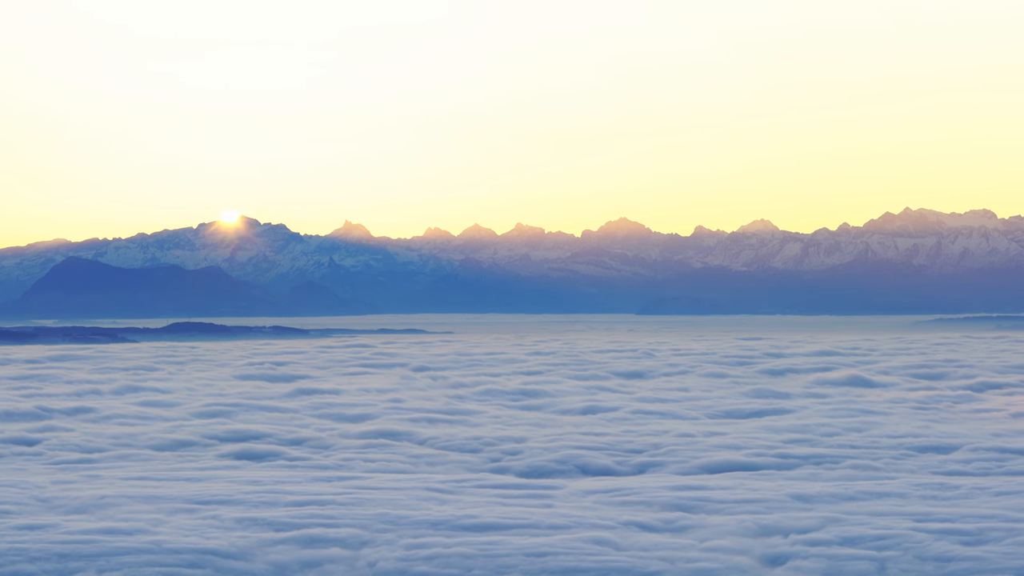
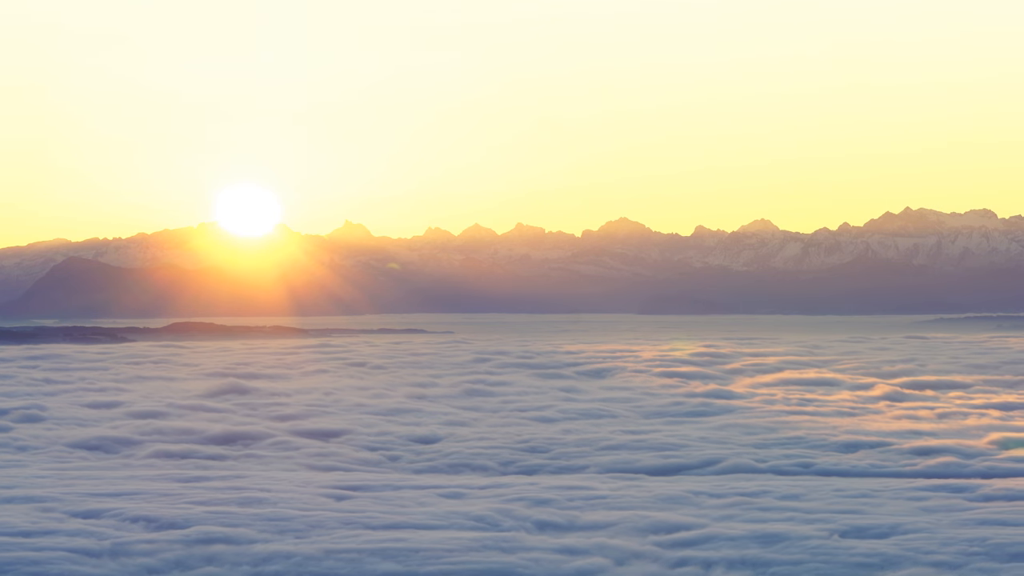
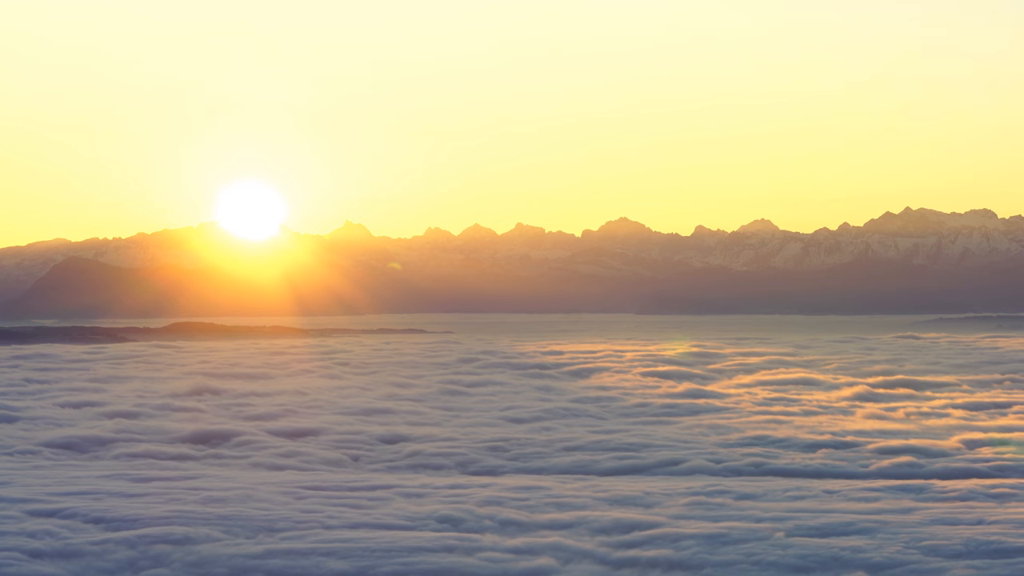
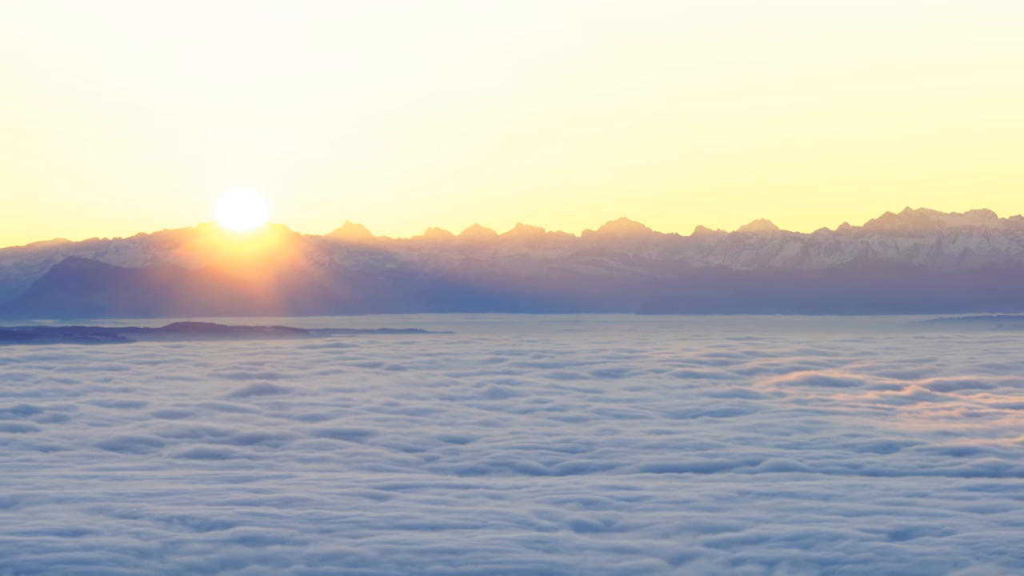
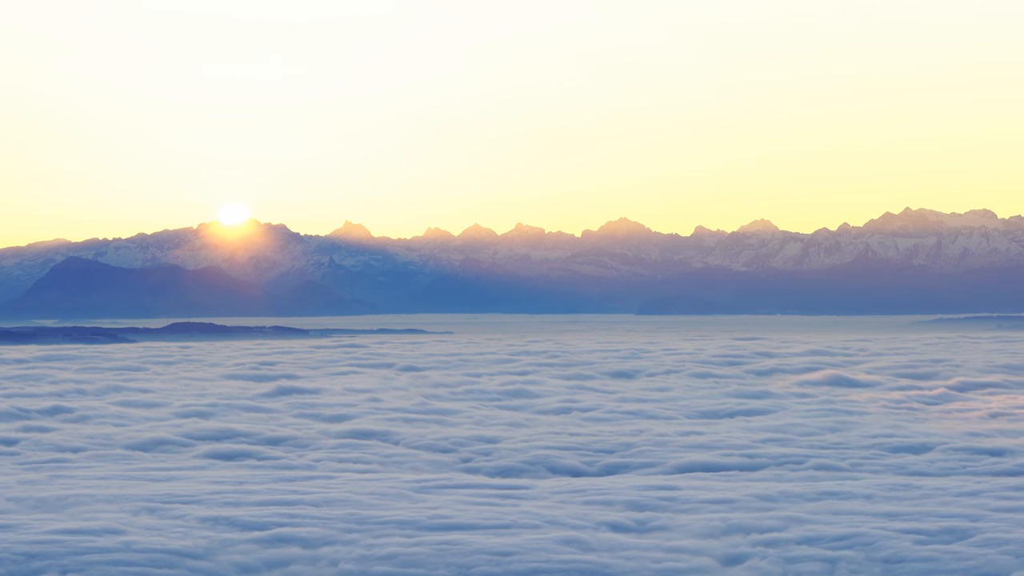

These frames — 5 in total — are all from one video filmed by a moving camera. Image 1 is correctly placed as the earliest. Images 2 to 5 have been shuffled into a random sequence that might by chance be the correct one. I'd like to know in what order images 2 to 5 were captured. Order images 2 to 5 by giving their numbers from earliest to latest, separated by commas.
5, 4, 2, 3
